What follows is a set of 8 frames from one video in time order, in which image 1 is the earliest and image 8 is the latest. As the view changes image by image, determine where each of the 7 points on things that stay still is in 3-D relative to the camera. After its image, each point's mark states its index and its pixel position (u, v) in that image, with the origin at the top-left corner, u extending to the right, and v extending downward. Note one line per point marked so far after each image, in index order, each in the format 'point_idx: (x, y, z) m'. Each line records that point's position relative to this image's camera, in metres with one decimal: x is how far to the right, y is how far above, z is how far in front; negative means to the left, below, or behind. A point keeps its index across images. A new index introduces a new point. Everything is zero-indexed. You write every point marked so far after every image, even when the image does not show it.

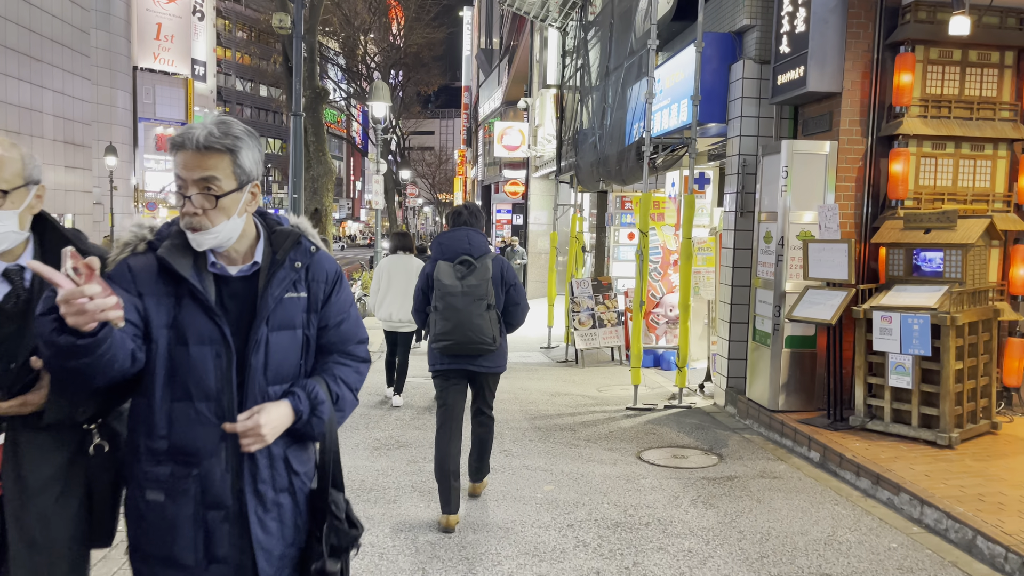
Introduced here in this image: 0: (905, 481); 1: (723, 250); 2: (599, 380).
0: (+2.6, -1.3, +5.3) m
1: (+2.3, +0.4, +8.8) m
2: (+1.2, -1.2, +10.7) m
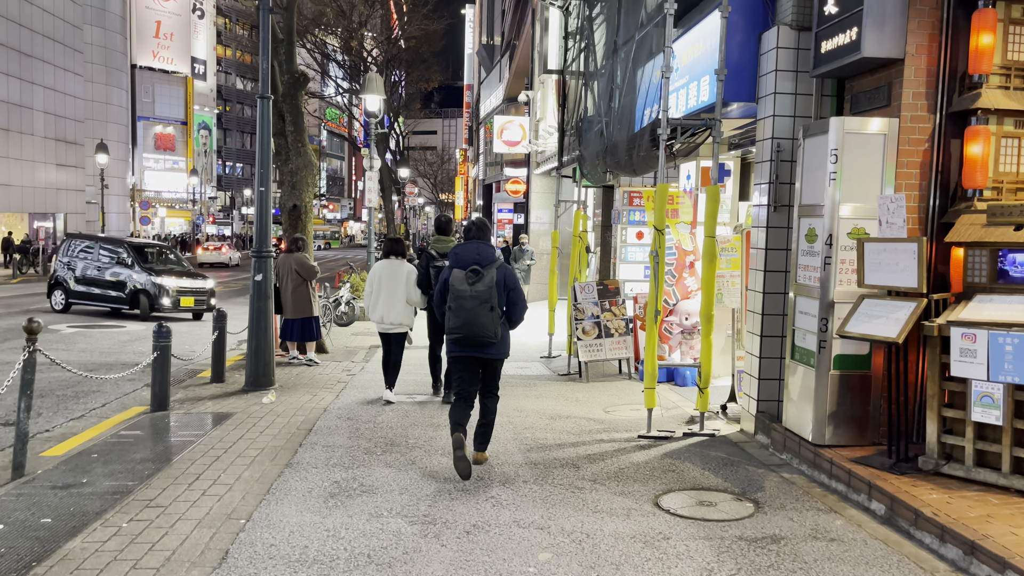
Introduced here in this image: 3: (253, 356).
0: (+2.5, -1.4, +4.1) m
1: (+2.2, +0.4, +7.5) m
2: (+1.1, -1.3, +9.4) m
3: (-3.2, -0.8, +9.9) m
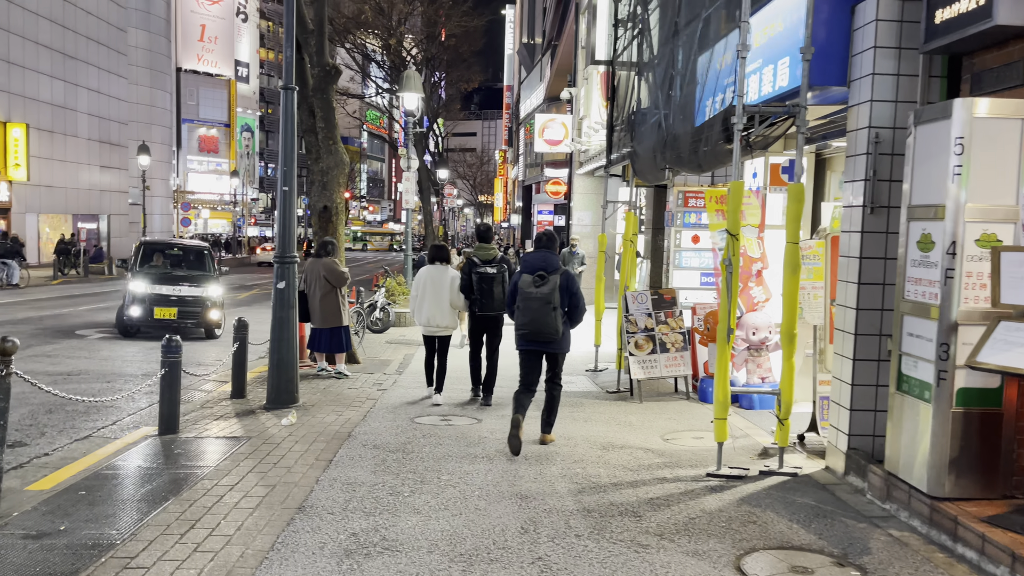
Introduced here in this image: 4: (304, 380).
0: (+2.8, -1.5, +3.0) m
1: (+2.6, +0.2, +6.4) m
2: (+1.6, -1.4, +8.4) m
3: (-2.7, -0.9, +9.0) m
4: (-2.9, -1.3, +11.2) m
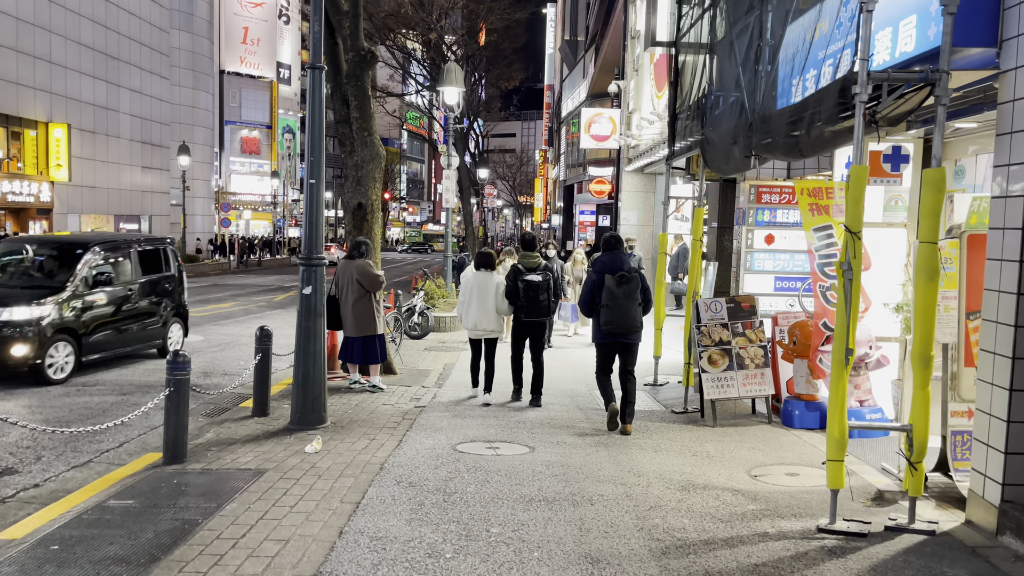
0: (+3.0, -1.5, +1.7) m
1: (+3.1, +0.2, +5.2) m
2: (+2.1, -1.5, +7.1) m
3: (-2.1, -1.0, +8.0) m
4: (-2.3, -1.3, +10.2) m
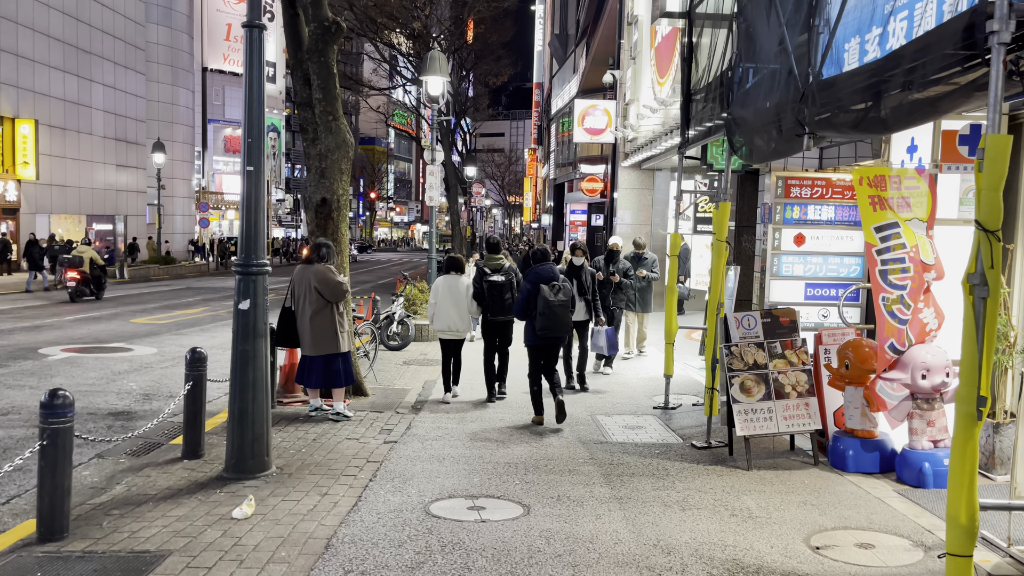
0: (+3.0, -1.6, +0.2) m
1: (+3.0, +0.1, +3.7) m
2: (+2.0, -1.6, +5.6) m
3: (-2.2, -1.1, +6.4) m
4: (-2.4, -1.5, +8.6) m
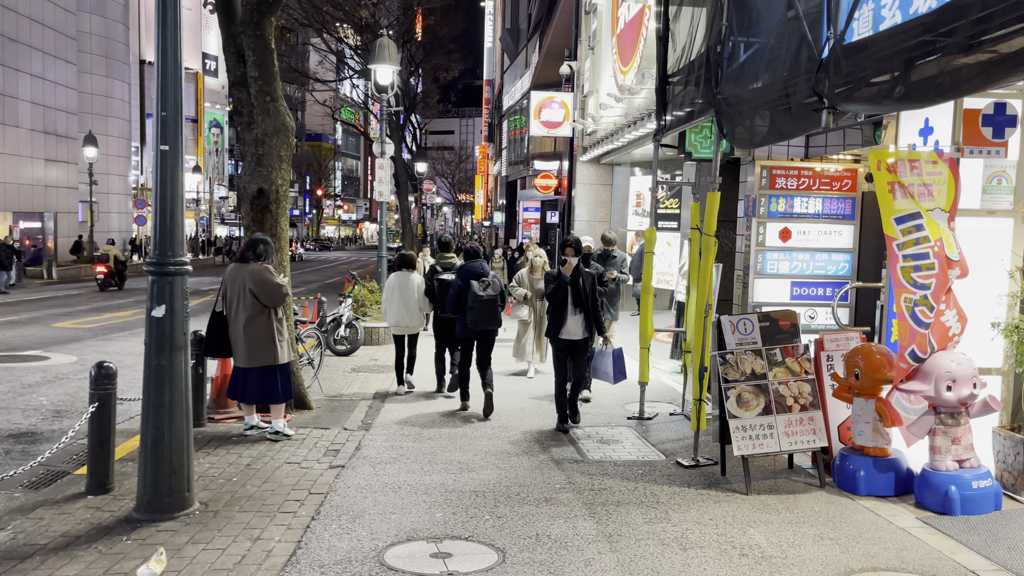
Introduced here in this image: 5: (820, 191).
0: (+3.2, -1.6, -0.5) m
1: (+3.0, +0.1, +2.9) m
2: (+1.8, -1.6, +4.8) m
3: (-2.4, -1.1, +5.4) m
4: (-2.7, -1.5, +7.6) m
5: (+3.3, +1.0, +8.5) m
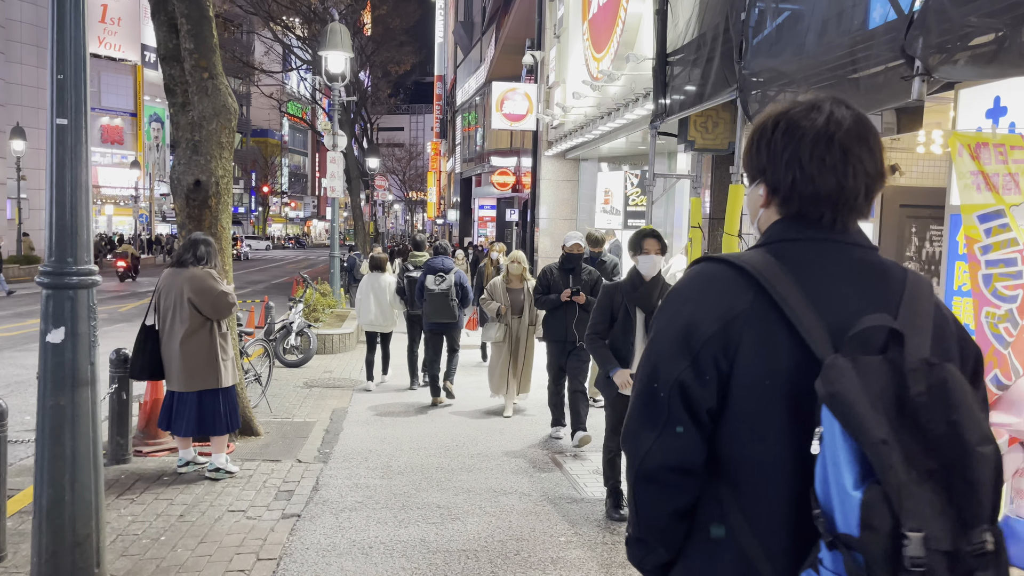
0: (+3.6, -1.7, -1.4) m
1: (+3.1, 0.0, +2.0) m
2: (+1.9, -1.7, +3.8) m
3: (-2.4, -1.2, +4.1) m
4: (-2.8, -1.6, +6.3) m
5: (+3.1, +1.0, +7.6) m
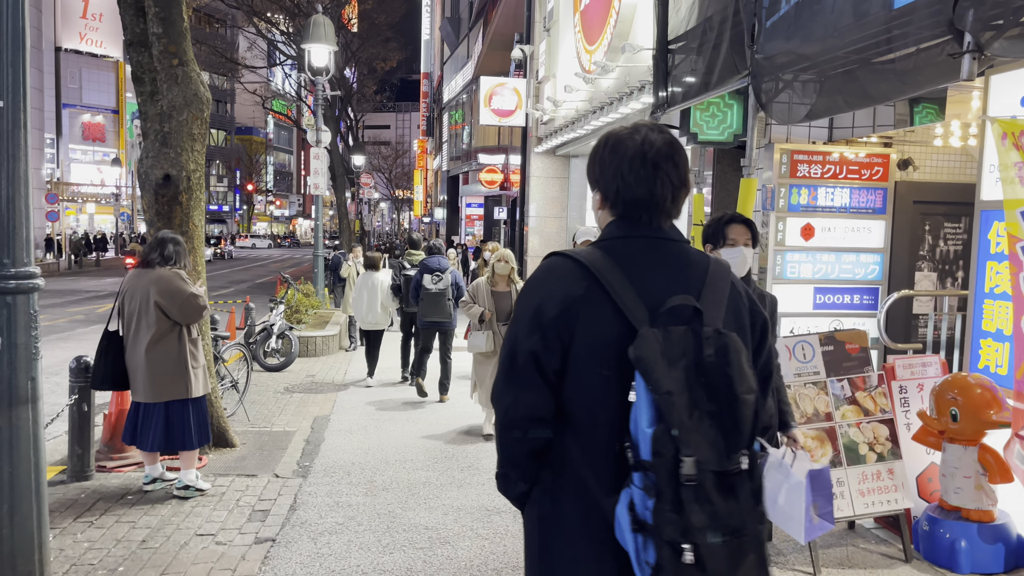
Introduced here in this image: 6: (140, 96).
0: (+3.6, -1.7, -1.8) m
1: (+3.1, 0.0, +1.6) m
2: (+1.9, -1.7, +3.4) m
3: (-2.4, -1.2, +3.6) m
4: (-2.9, -1.6, +5.8) m
5: (+3.0, +1.0, +7.2) m
6: (-3.4, +1.8, +7.3) m
